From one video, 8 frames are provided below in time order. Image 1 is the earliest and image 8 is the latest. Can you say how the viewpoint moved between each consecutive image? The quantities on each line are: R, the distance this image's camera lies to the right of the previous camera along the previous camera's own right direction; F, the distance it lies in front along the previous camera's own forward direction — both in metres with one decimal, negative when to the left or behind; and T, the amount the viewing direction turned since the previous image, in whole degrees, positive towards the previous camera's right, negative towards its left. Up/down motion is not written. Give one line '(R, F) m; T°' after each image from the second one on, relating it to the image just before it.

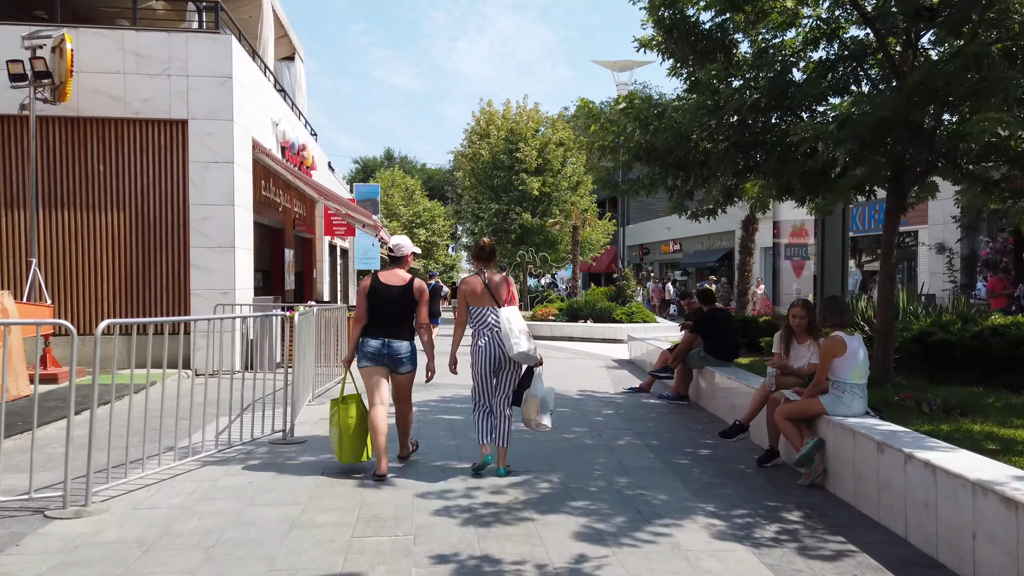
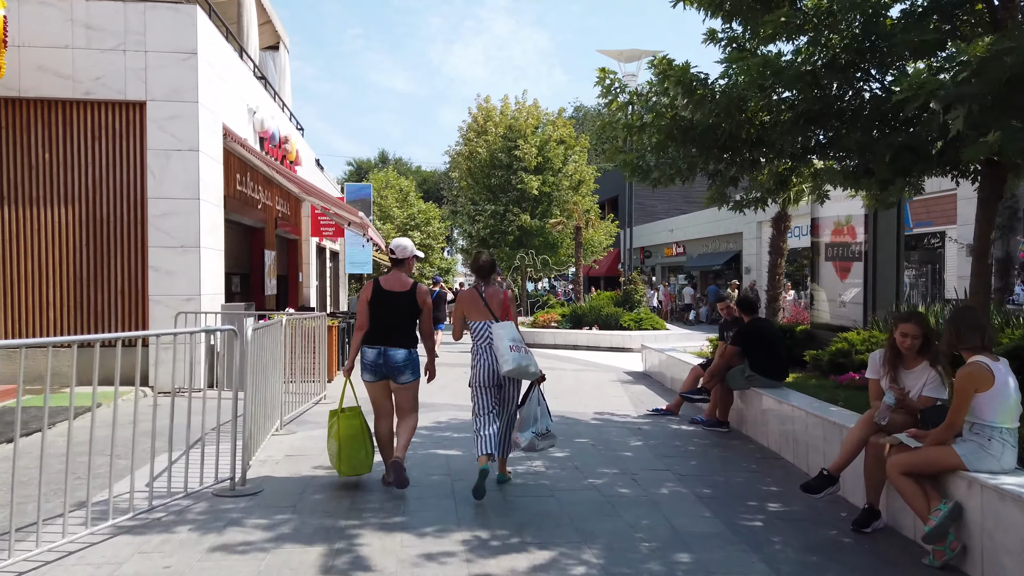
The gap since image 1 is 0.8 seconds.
(-0.1, +1.4) m; 0°
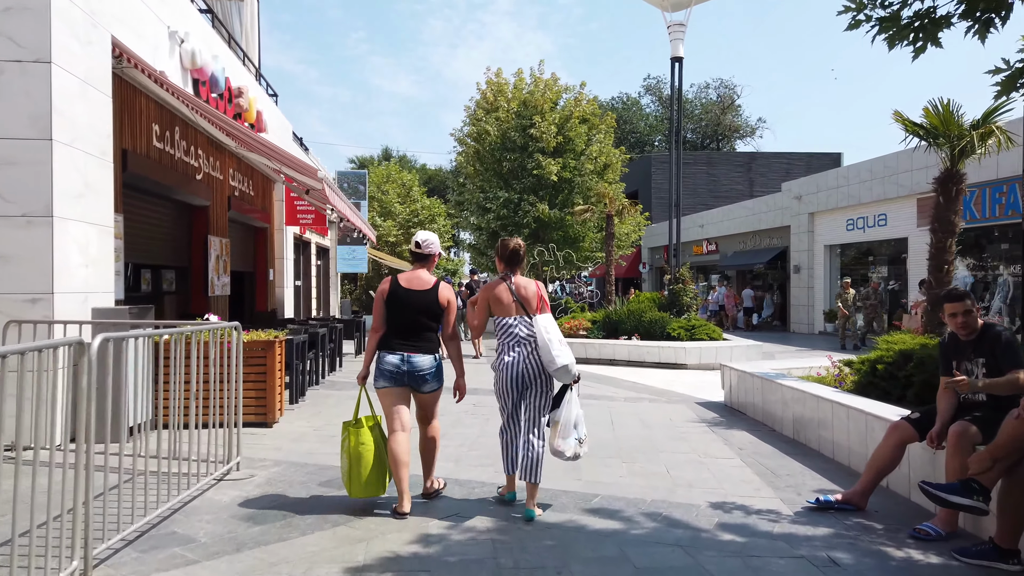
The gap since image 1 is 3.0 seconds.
(-0.3, +3.8) m; -1°
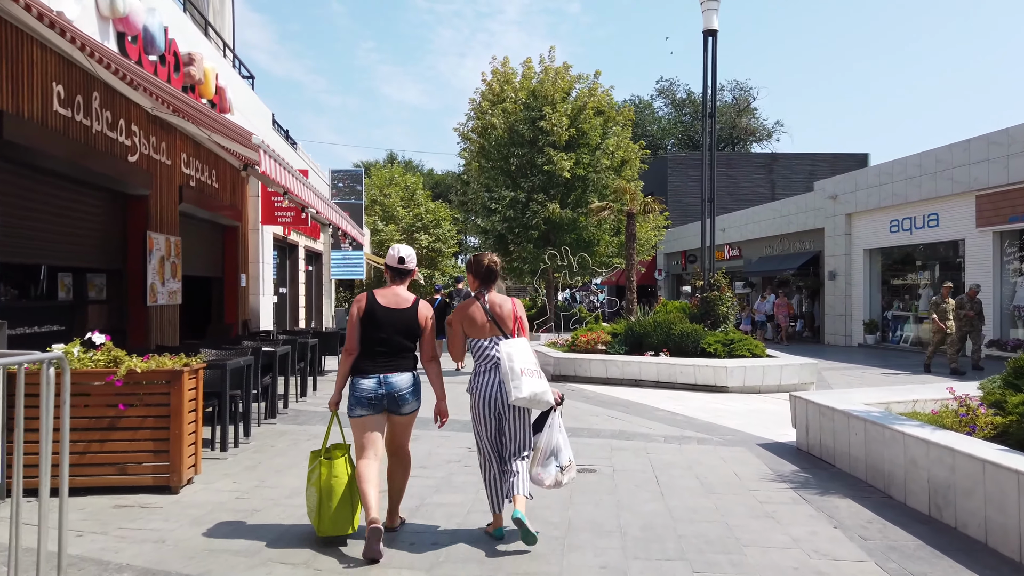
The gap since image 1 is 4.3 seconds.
(0.0, +2.1) m; -1°
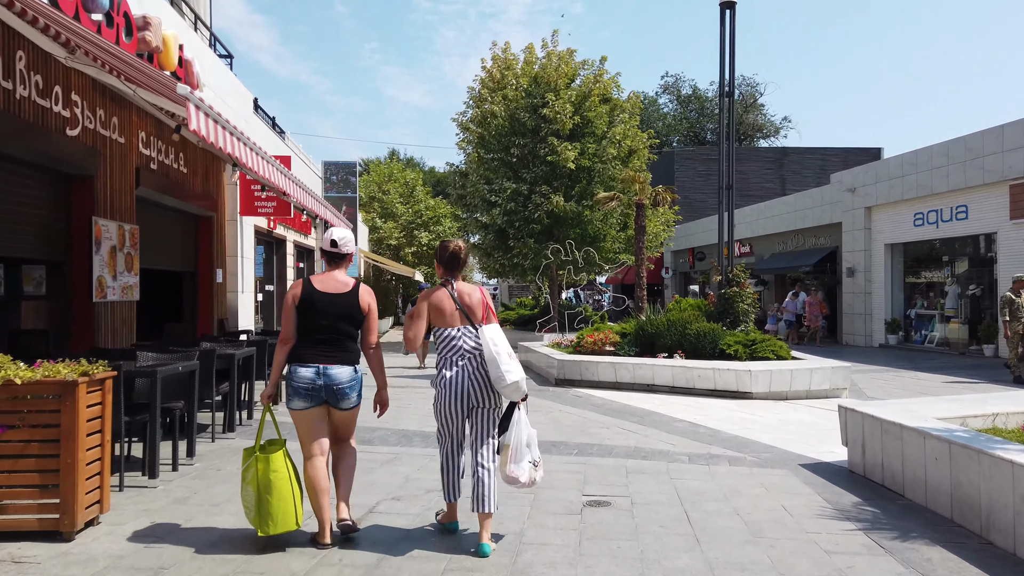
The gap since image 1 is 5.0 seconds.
(+0.1, +1.2) m; 0°
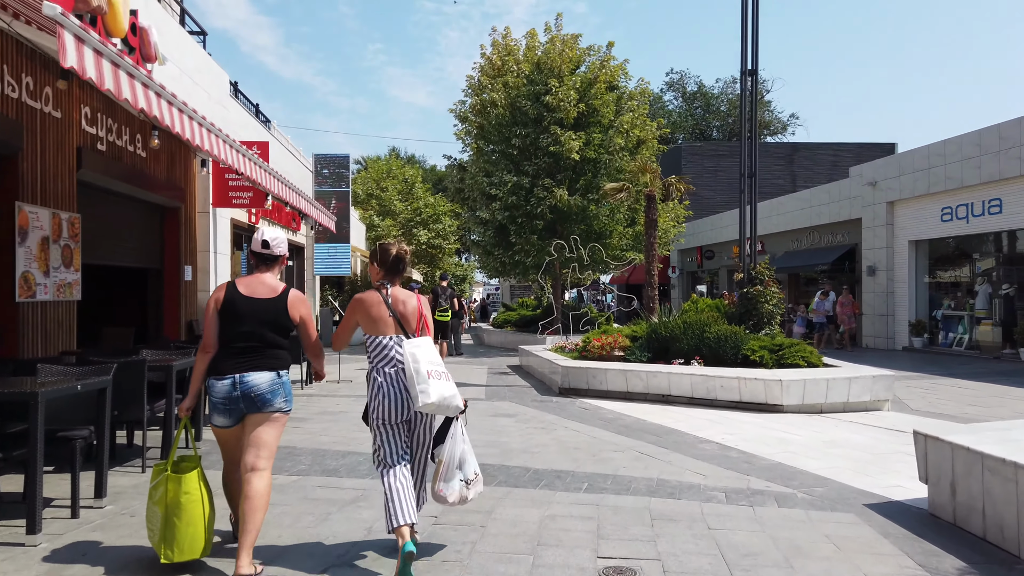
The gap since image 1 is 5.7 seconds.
(+0.1, +1.2) m; 0°
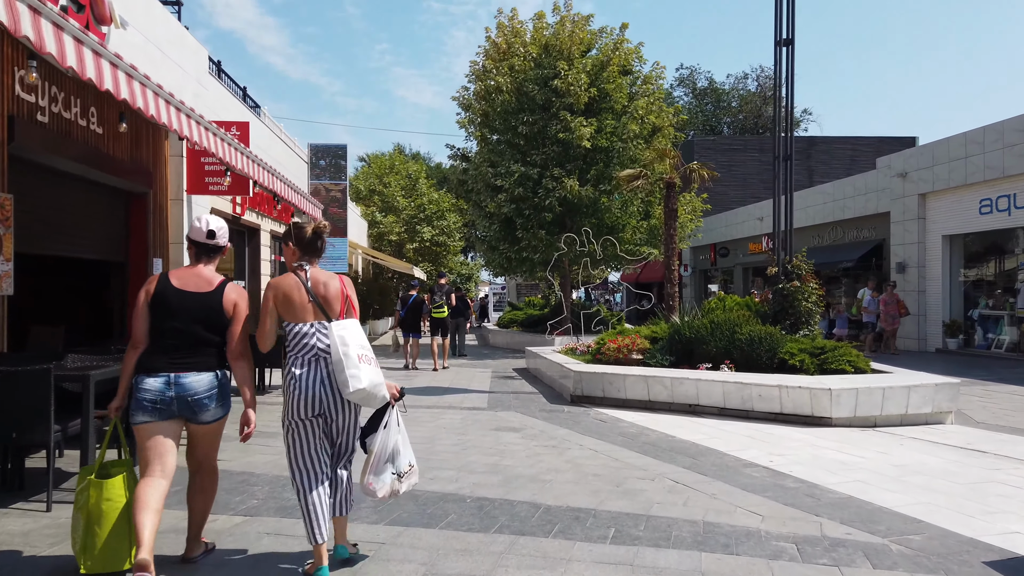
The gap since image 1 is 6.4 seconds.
(0.0, +1.2) m; -1°
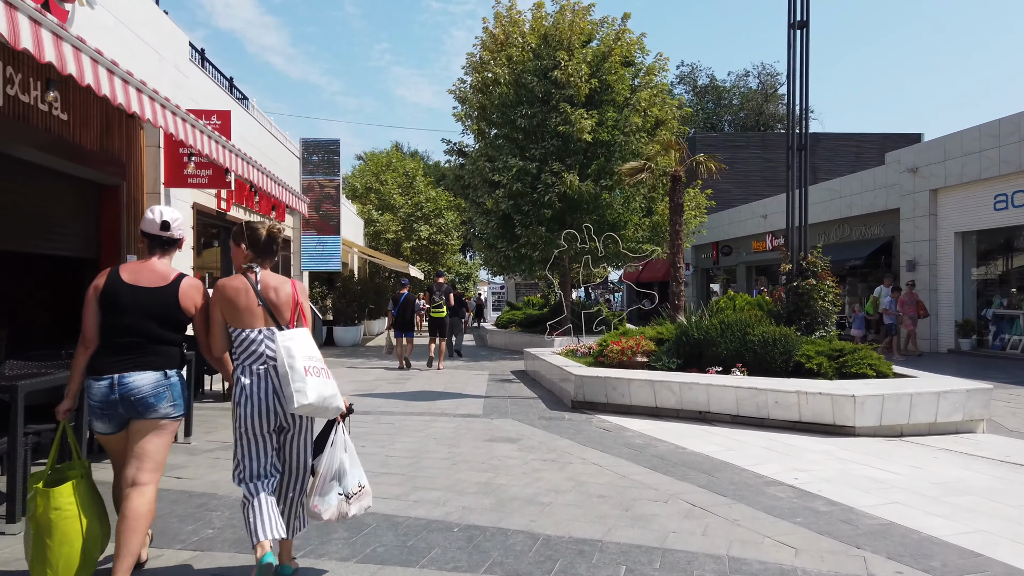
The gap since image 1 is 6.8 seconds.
(0.0, +0.6) m; 0°
